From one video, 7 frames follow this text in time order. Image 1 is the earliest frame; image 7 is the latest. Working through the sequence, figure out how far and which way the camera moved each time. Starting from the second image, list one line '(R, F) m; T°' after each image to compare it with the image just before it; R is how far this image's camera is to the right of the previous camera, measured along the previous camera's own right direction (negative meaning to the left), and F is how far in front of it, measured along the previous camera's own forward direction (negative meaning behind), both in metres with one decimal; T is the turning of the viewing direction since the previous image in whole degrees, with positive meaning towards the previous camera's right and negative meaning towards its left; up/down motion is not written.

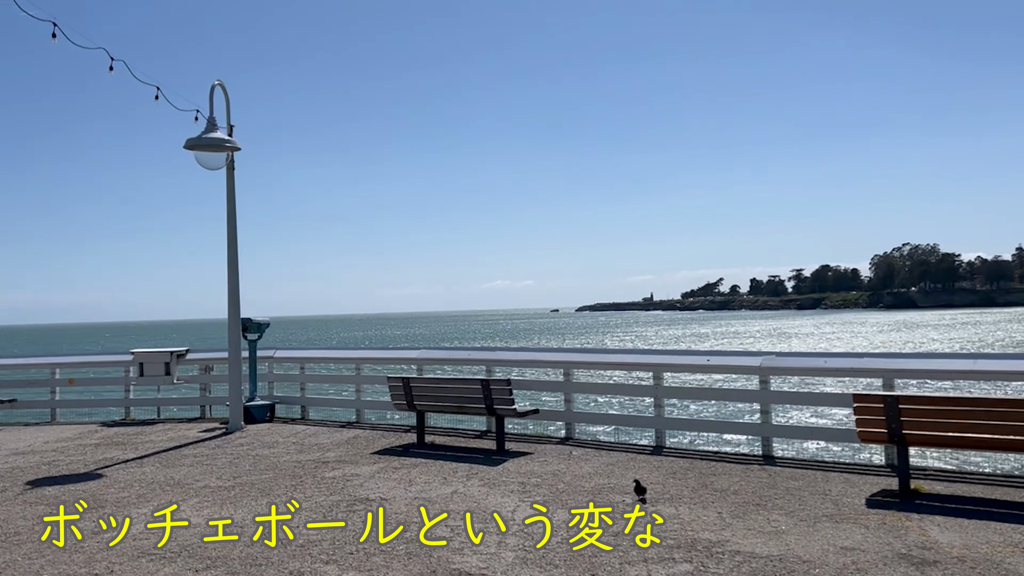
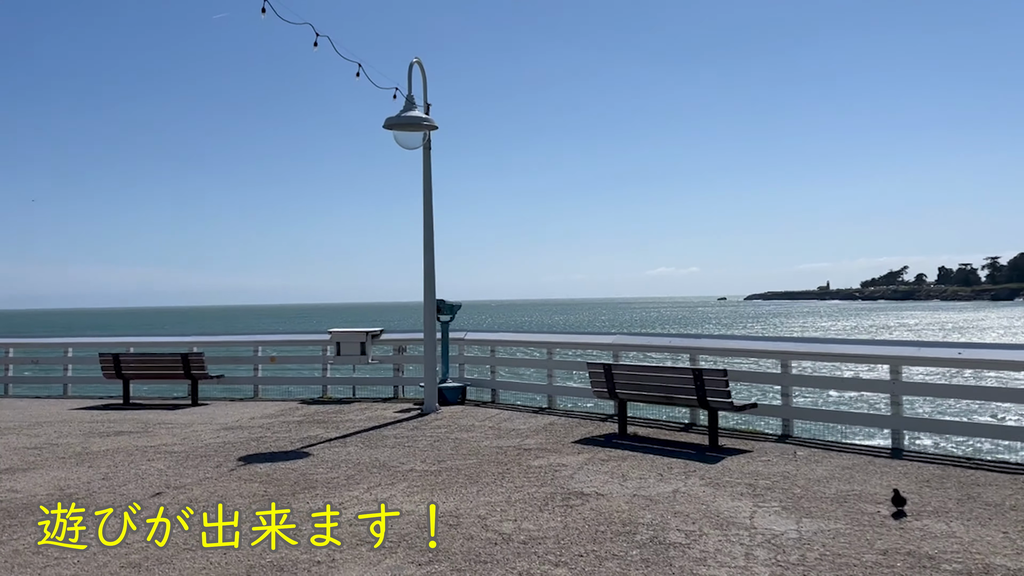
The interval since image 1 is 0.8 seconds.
(-0.5, +0.6) m; -11°
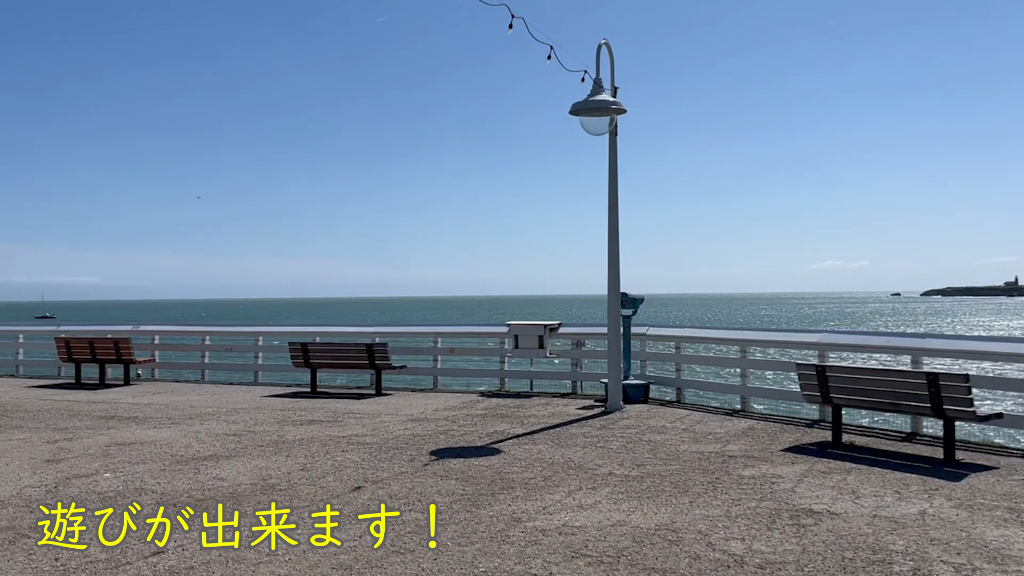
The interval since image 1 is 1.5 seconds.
(-0.5, +0.5) m; -10°
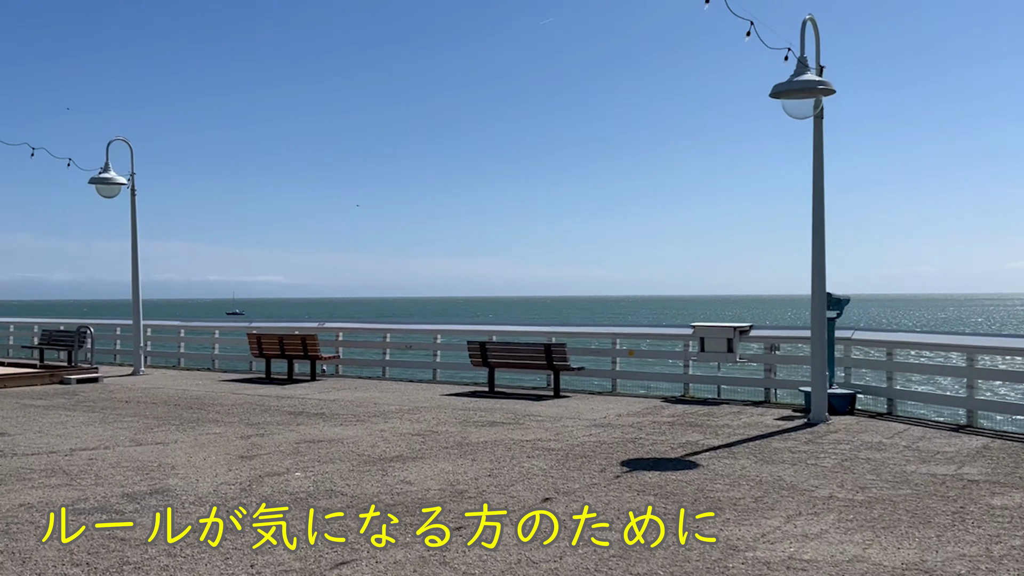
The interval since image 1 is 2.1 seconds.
(-0.3, +0.5) m; -11°
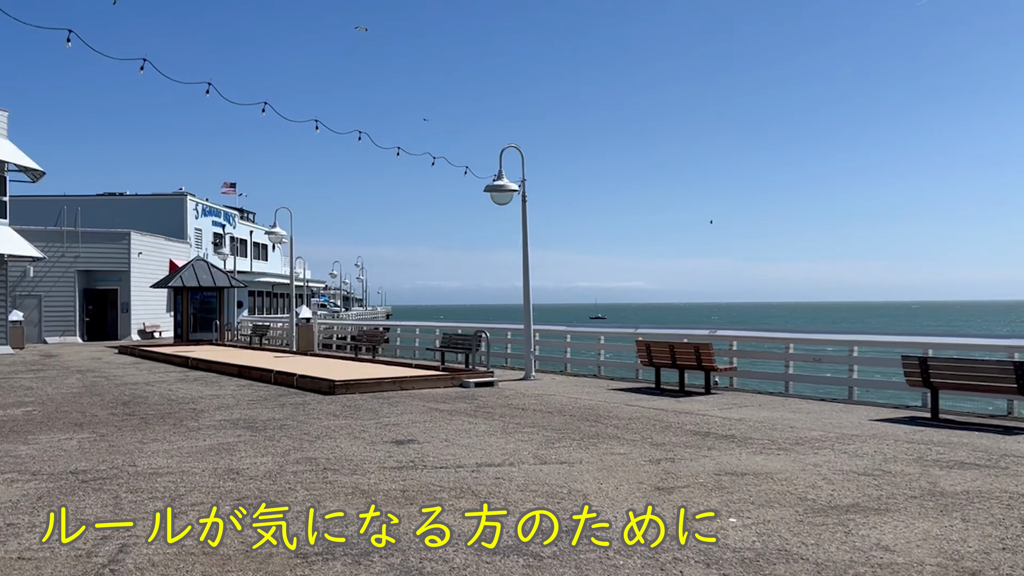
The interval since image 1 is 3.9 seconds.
(-0.8, +1.3) m; -23°
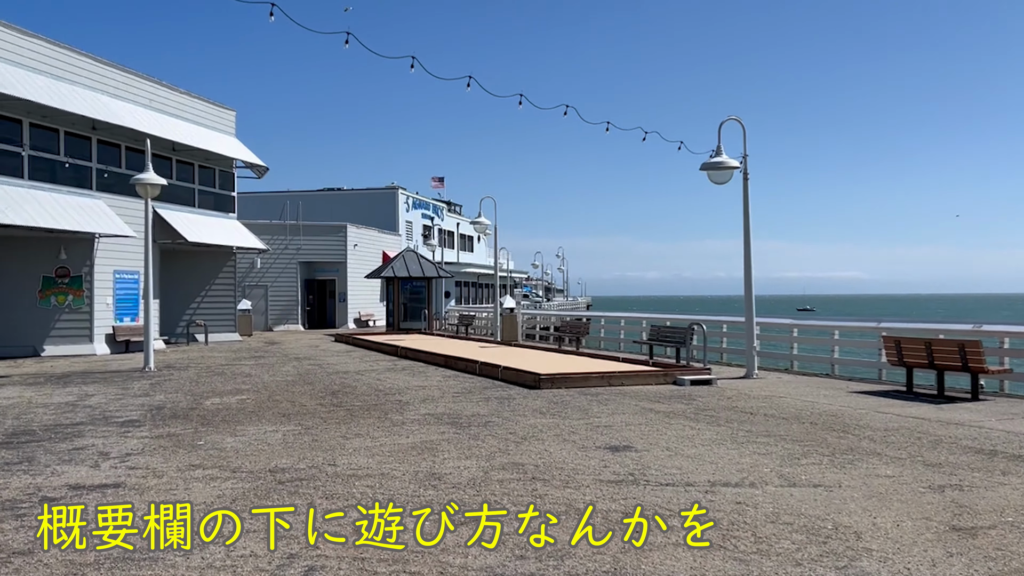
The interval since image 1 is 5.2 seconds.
(-0.3, +1.1) m; -13°
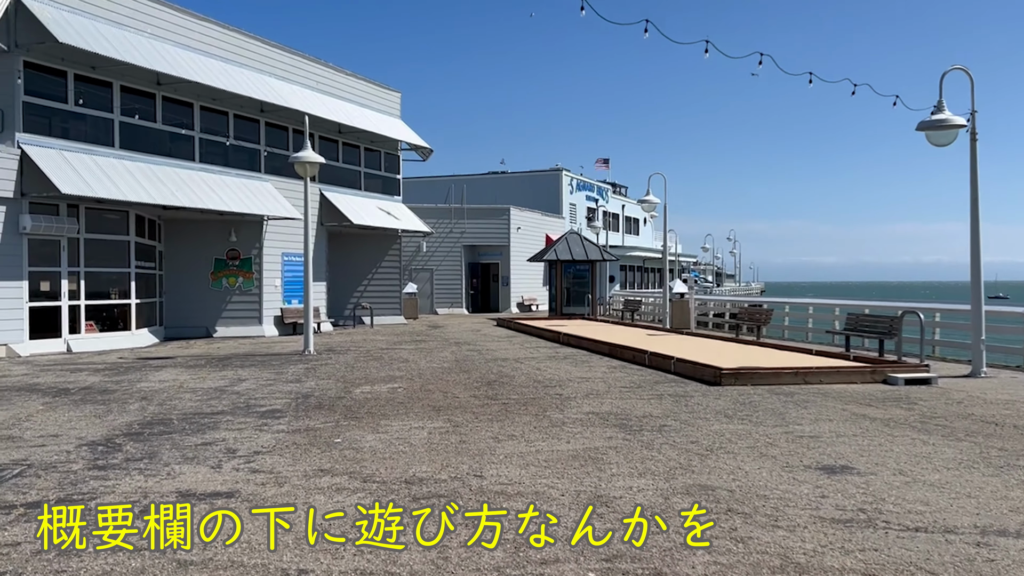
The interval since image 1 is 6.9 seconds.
(-0.1, +1.4) m; -11°
